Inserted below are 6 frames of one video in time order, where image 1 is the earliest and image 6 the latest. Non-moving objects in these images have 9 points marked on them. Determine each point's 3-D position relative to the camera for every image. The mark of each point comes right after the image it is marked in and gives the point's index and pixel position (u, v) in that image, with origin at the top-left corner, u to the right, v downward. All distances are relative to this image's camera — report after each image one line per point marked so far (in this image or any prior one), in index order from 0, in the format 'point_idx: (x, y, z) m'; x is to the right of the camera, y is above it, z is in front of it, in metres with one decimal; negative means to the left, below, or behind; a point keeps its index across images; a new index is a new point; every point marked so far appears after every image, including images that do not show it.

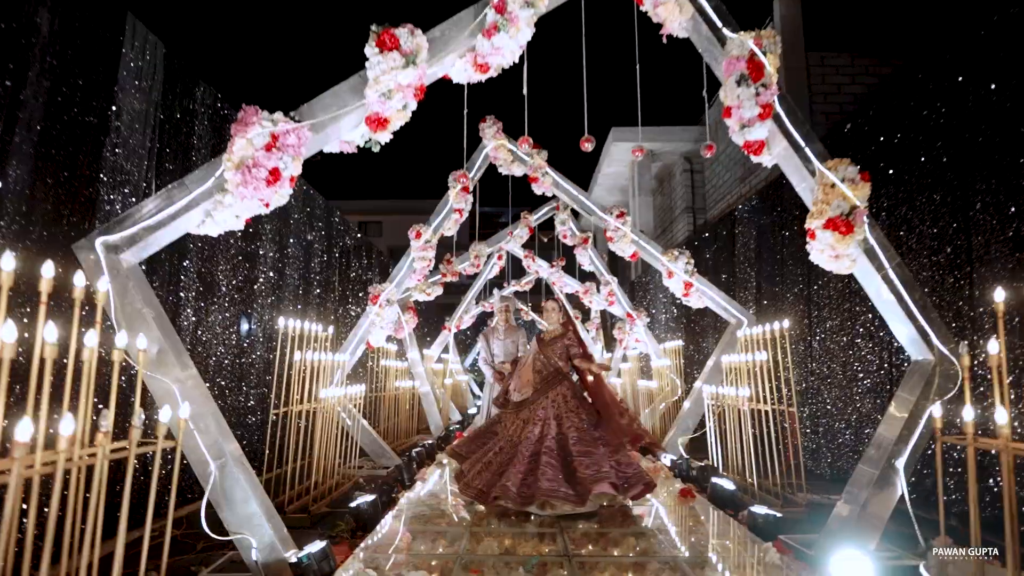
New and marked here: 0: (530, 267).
0: (+0.3, +0.3, +9.3) m
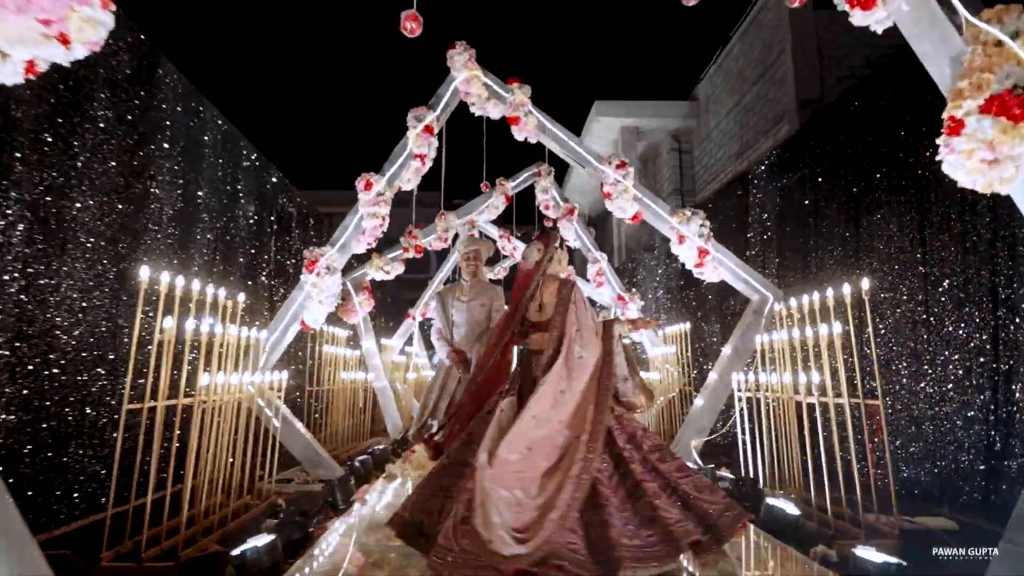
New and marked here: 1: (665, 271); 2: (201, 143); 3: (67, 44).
0: (-0.1, +0.6, +8.1) m
1: (+2.1, +0.3, +8.0) m
2: (-2.5, +1.2, +4.6) m
3: (-1.3, +0.7, +1.6) m
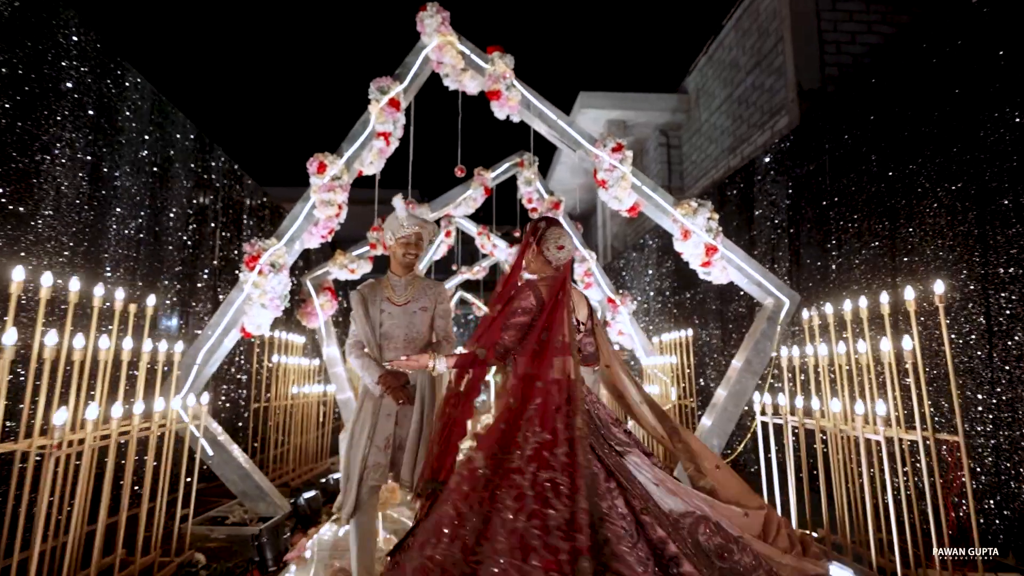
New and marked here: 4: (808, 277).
0: (-0.3, +0.6, +7.4) m
1: (+1.9, +0.2, +7.4) m
2: (-2.6, +1.2, +3.8) m
3: (-1.3, +0.7, +0.9) m
4: (+2.4, +0.1, +4.6) m
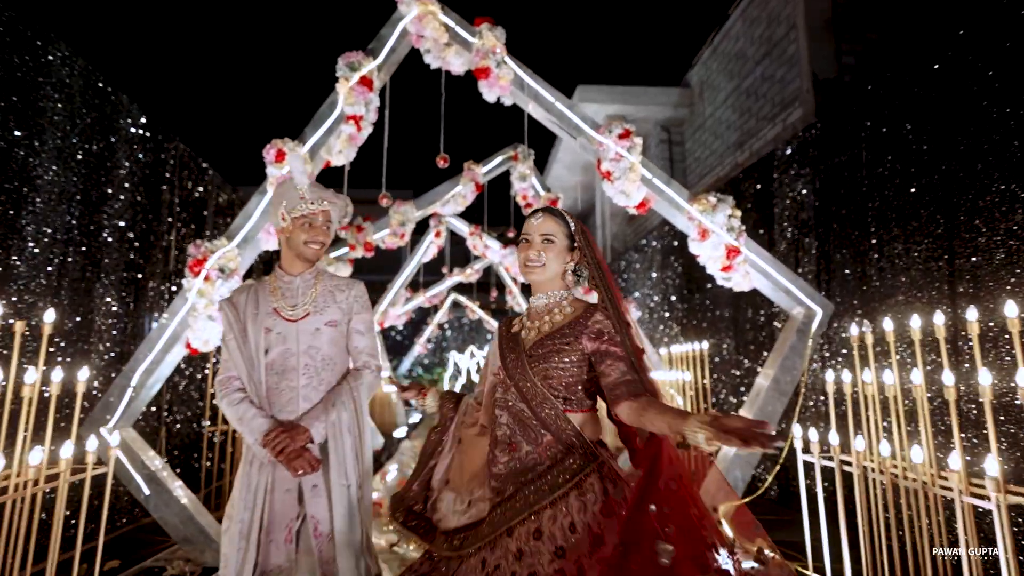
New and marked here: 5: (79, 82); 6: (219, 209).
0: (-0.4, +0.5, +6.9) m
1: (+1.8, +0.2, +6.8) m
2: (-2.7, +1.1, +3.2) m
3: (-1.4, +0.7, +0.3) m
4: (+2.3, 0.0, +4.0) m
5: (-2.7, +1.3, +3.5) m
6: (-2.8, +0.7, +5.4) m
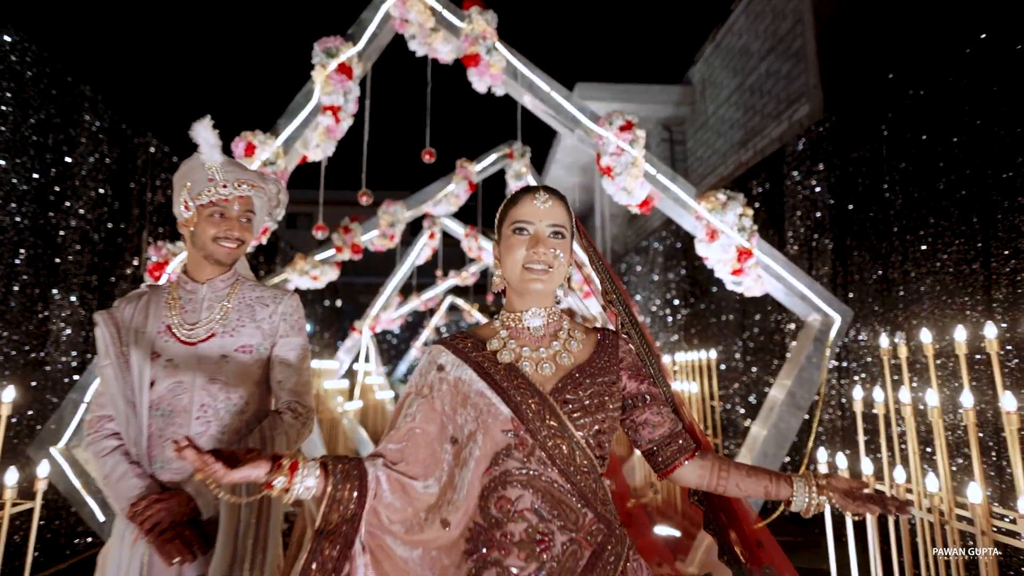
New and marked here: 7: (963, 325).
0: (-0.5, +0.5, +6.6) m
1: (+1.7, +0.1, +6.6) m
2: (-2.7, +1.1, +3.0) m
3: (-1.4, +0.6, +0.1) m
4: (+2.2, 0.0, +3.7) m
5: (-2.7, +1.3, +3.2) m
6: (-2.9, +0.7, +5.1) m
7: (+2.2, -0.2, +2.8) m
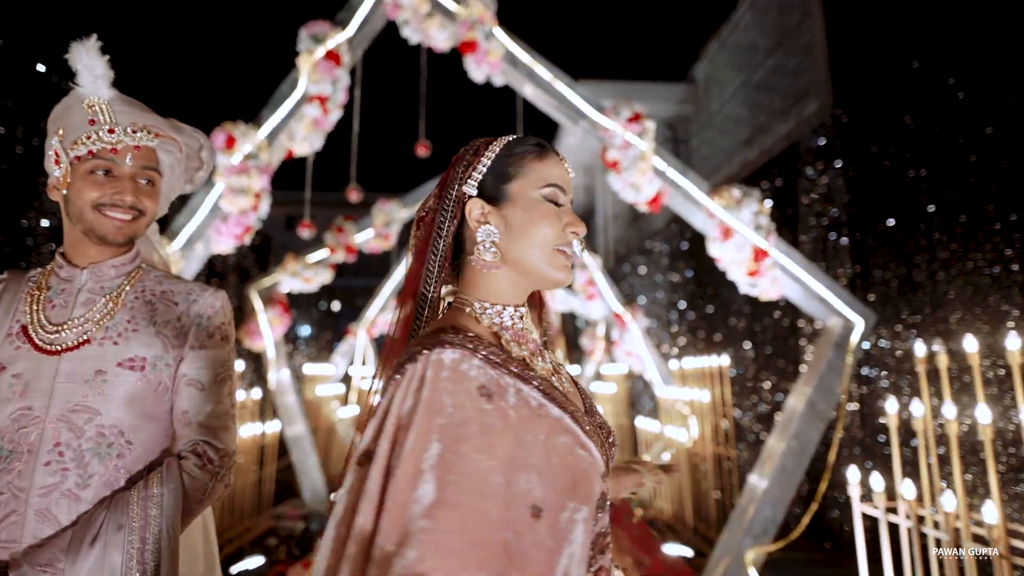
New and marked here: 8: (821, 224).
0: (-0.5, +0.5, +6.3) m
1: (+1.7, +0.1, +6.3) m
2: (-2.7, +1.1, +2.7) m
3: (-1.4, +0.6, -0.2) m
4: (+2.2, 0.0, +3.5) m
5: (-2.7, +1.2, +3.0) m
6: (-2.9, +0.7, +4.9) m
7: (+2.2, -0.2, +2.6) m
8: (+2.3, +0.5, +4.3) m
